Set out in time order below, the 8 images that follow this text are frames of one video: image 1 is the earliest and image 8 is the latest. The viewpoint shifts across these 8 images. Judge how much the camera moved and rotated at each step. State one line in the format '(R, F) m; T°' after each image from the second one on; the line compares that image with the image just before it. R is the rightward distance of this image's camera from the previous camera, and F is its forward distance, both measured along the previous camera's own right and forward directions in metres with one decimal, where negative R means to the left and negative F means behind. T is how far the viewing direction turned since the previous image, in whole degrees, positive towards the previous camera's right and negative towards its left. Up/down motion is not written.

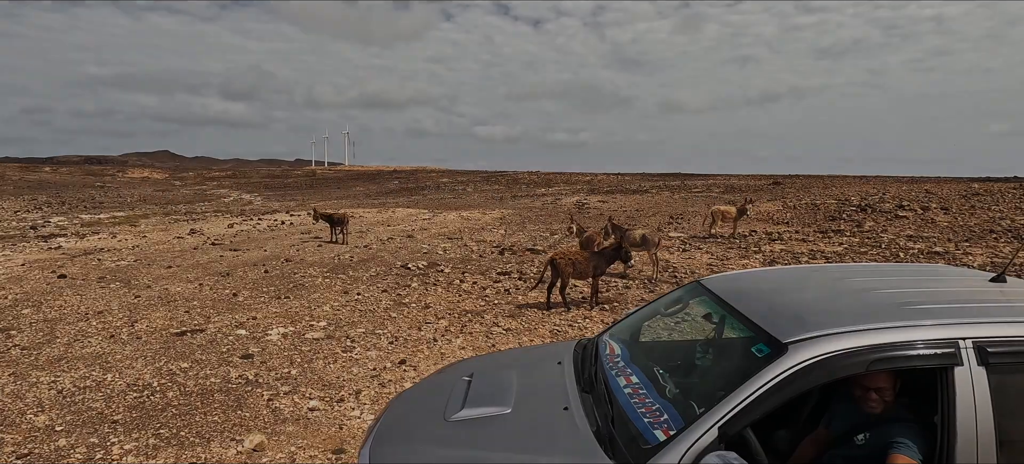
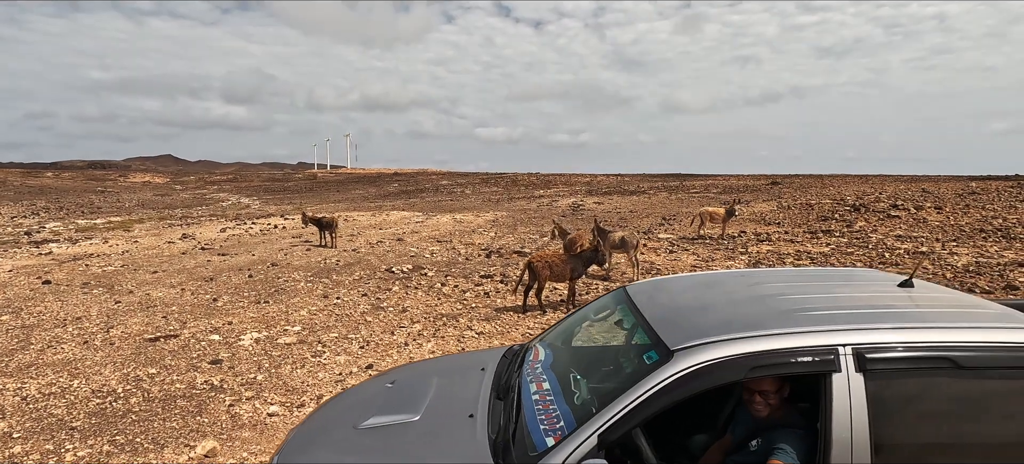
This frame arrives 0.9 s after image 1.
(+0.4, 0.0) m; 0°
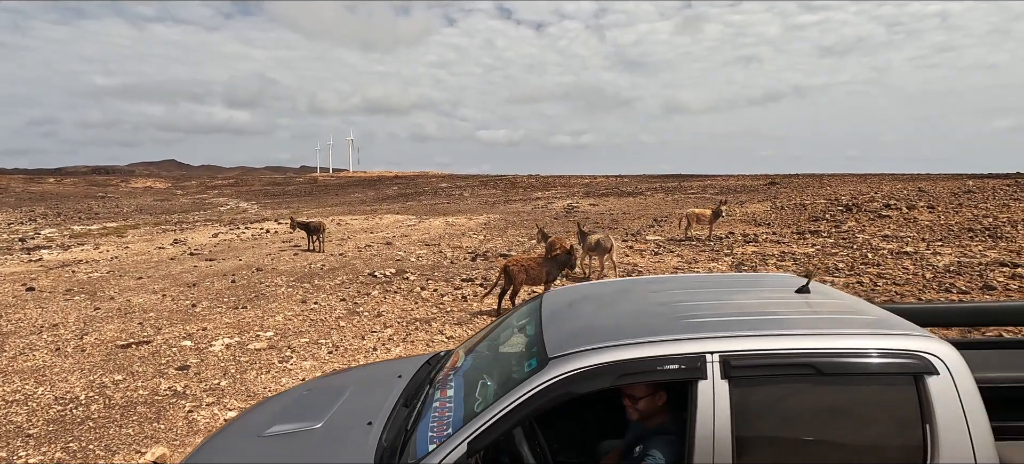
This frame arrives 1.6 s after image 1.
(+0.4, 0.0) m; 0°
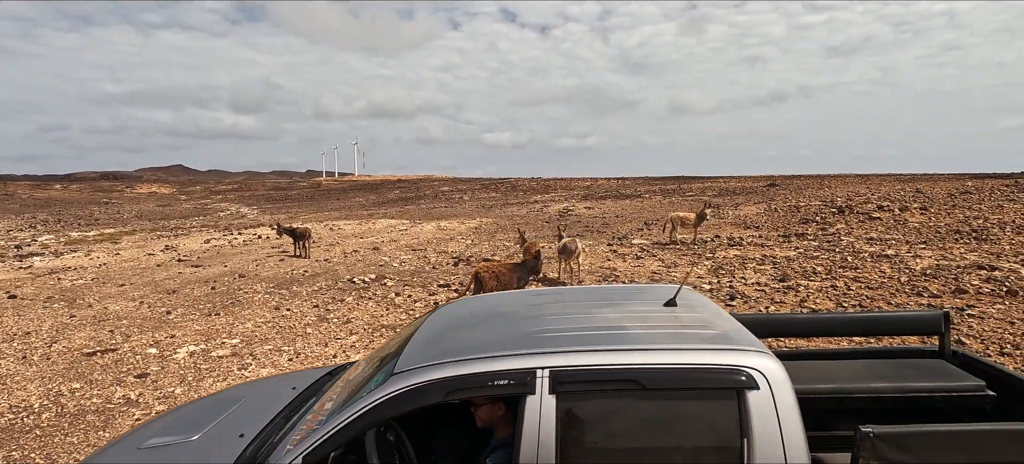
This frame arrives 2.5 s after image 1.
(+0.6, 0.0) m; -1°
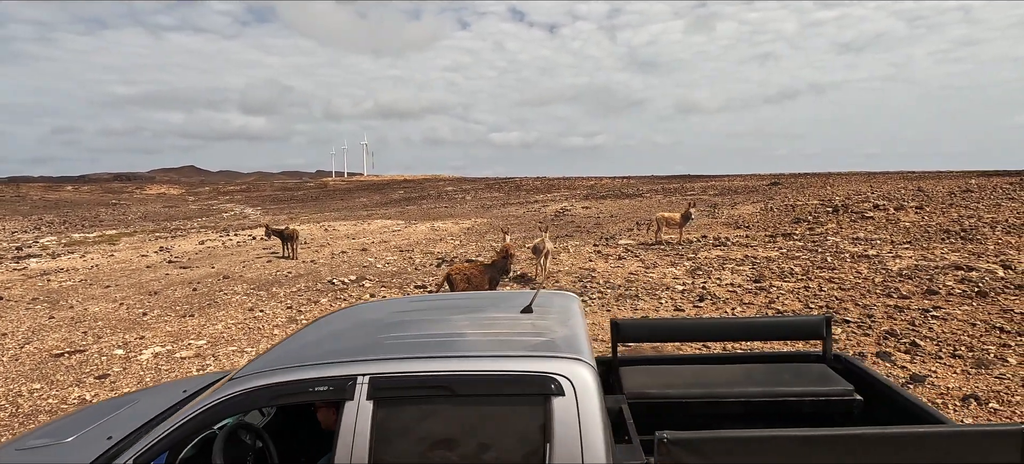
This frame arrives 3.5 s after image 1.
(+0.7, -0.1) m; -1°
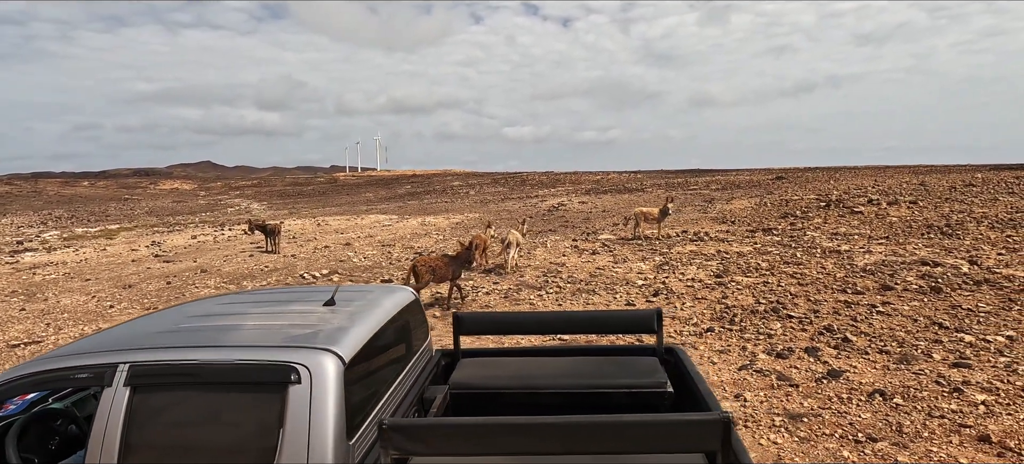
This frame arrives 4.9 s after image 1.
(+1.0, -0.1) m; -1°
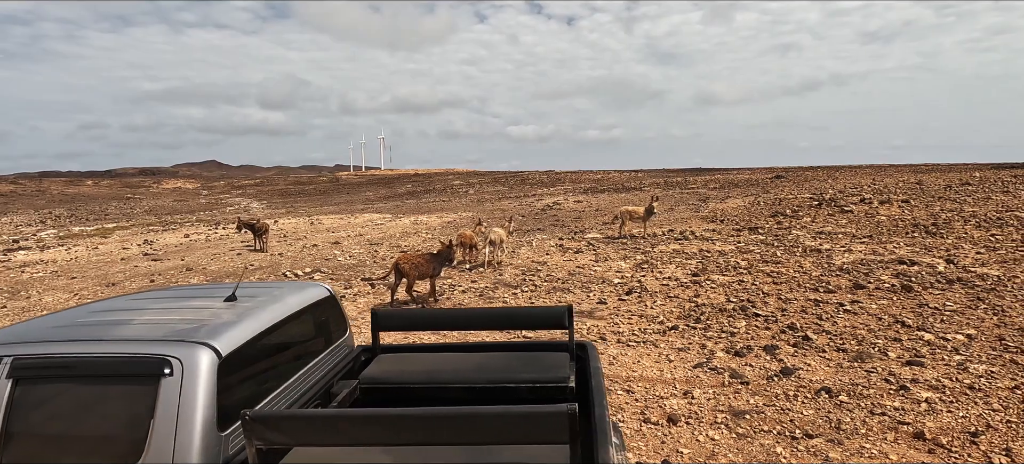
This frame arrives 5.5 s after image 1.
(+0.5, -0.1) m; 0°
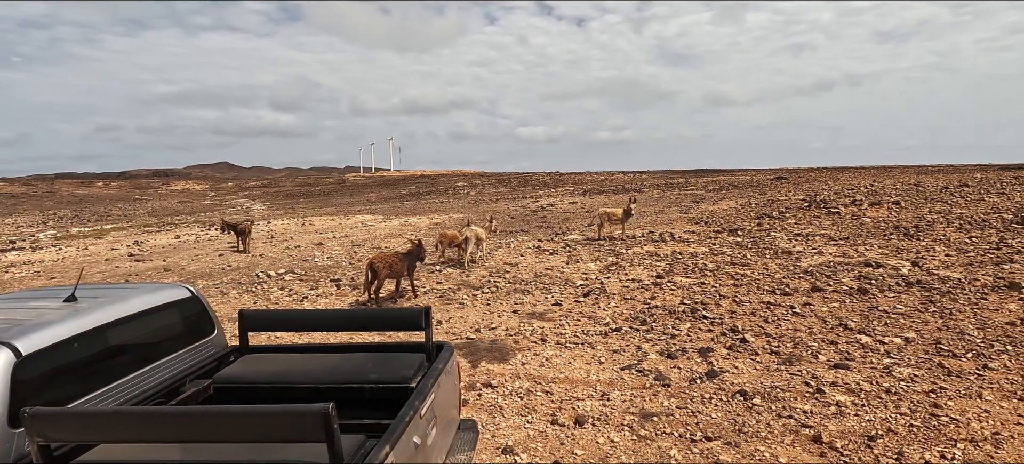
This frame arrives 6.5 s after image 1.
(+0.9, 0.0) m; -1°
